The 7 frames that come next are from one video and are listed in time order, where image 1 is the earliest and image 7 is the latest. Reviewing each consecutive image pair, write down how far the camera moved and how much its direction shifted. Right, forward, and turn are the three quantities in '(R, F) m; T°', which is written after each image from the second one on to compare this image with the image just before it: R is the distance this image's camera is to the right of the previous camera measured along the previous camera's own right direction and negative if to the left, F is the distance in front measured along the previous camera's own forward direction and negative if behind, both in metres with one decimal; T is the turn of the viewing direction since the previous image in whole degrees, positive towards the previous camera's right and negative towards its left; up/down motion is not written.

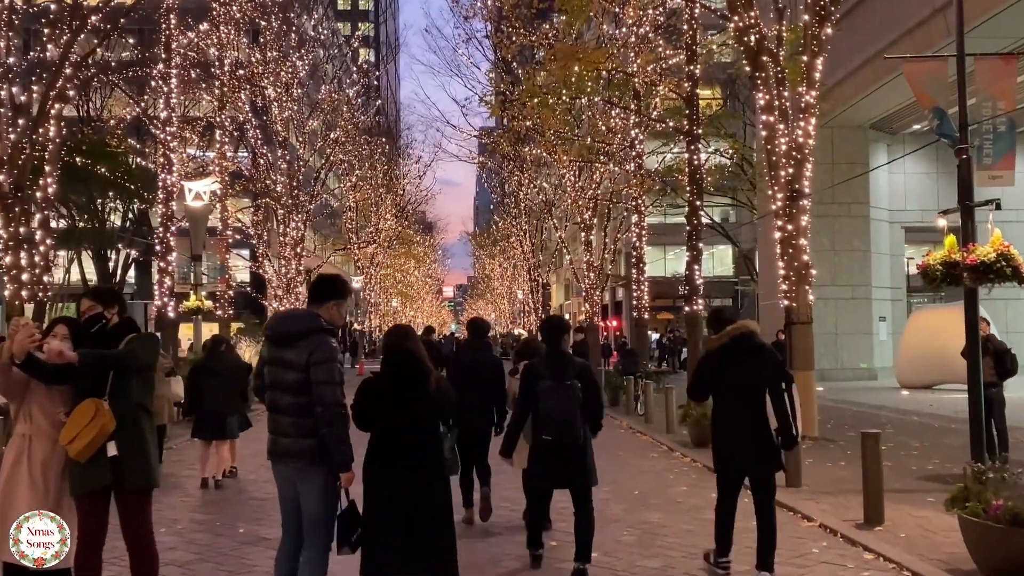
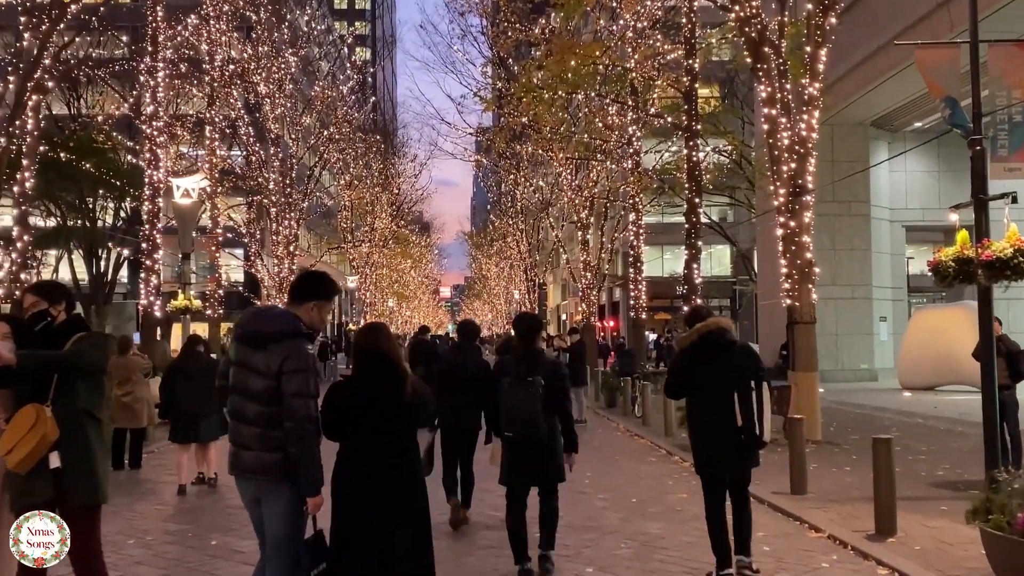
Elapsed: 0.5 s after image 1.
(0.0, +0.4) m; 0°
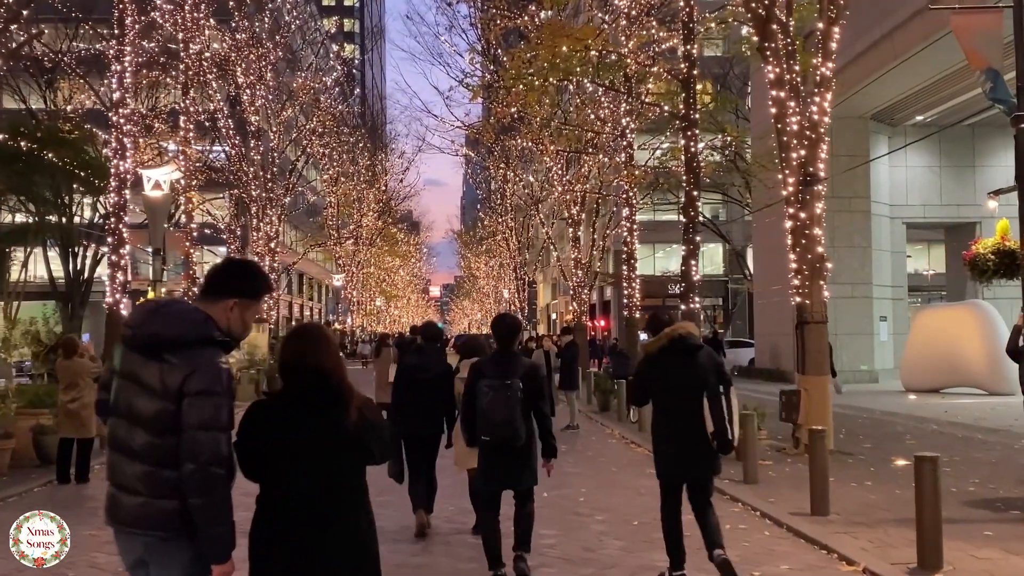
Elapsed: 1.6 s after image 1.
(0.0, +1.0) m; +1°
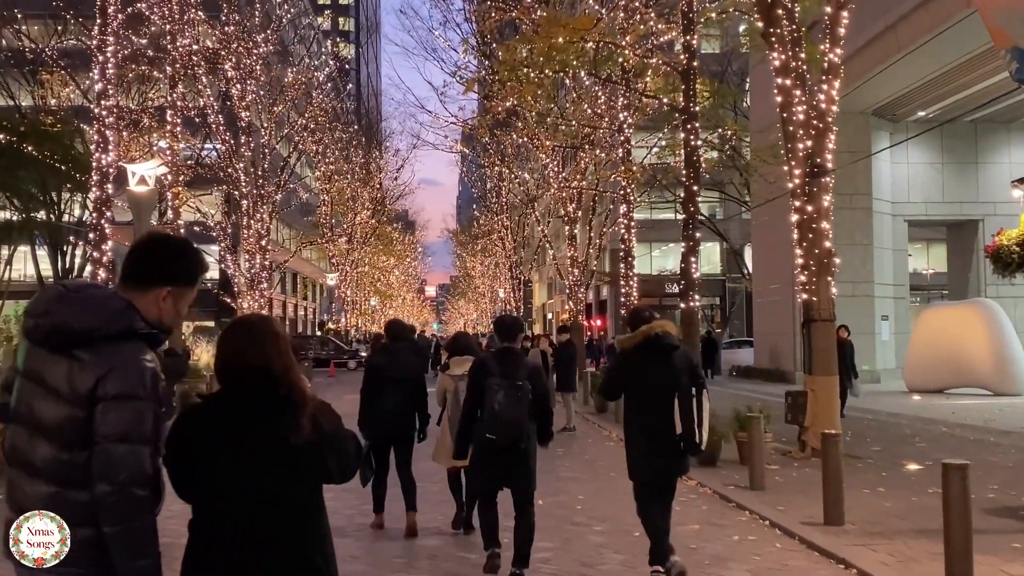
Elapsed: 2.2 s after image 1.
(0.0, +0.5) m; 0°
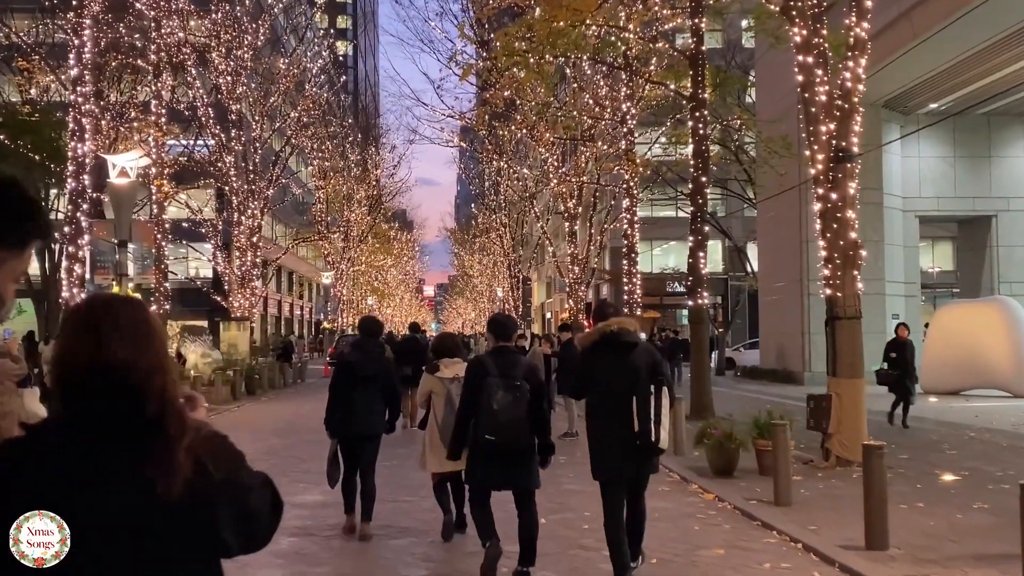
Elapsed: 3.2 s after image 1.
(0.0, +0.9) m; 0°
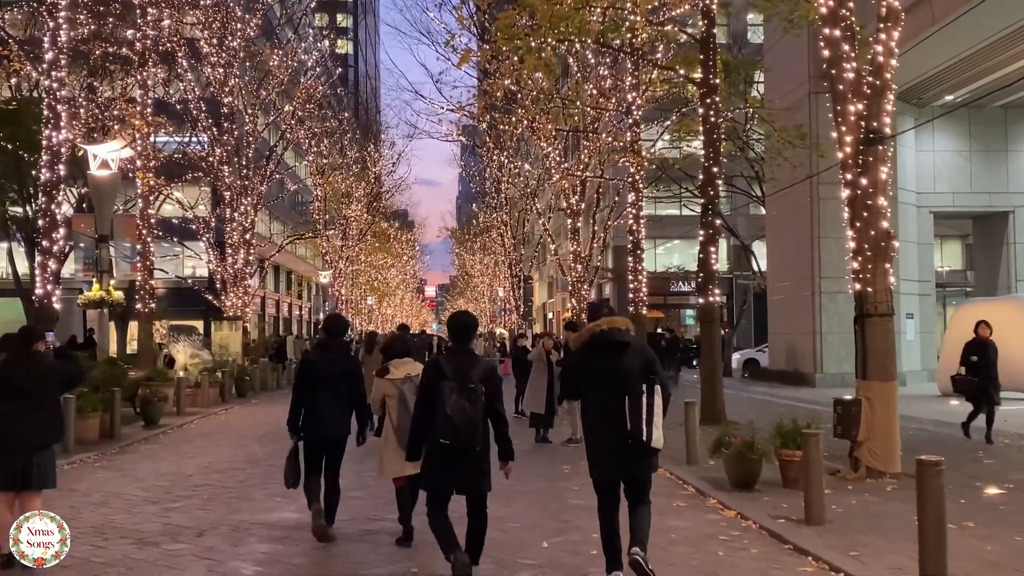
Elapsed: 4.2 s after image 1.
(0.0, +0.9) m; 0°
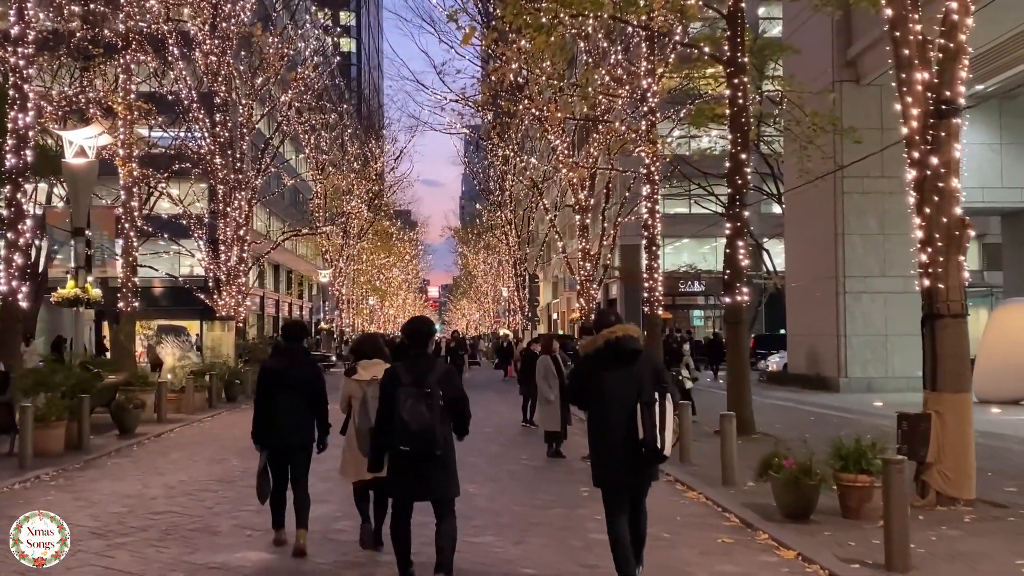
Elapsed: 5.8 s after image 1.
(-0.1, +1.3) m; 0°
